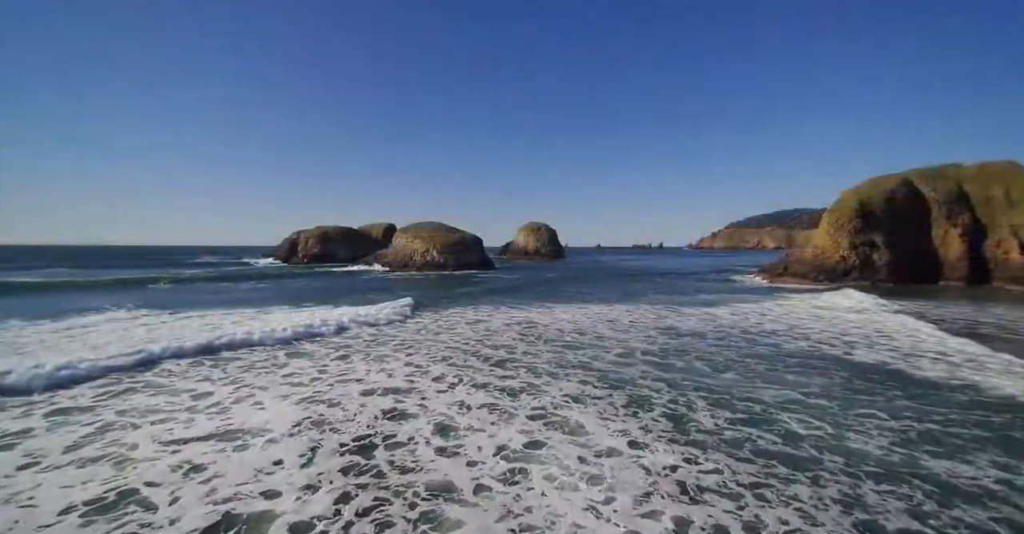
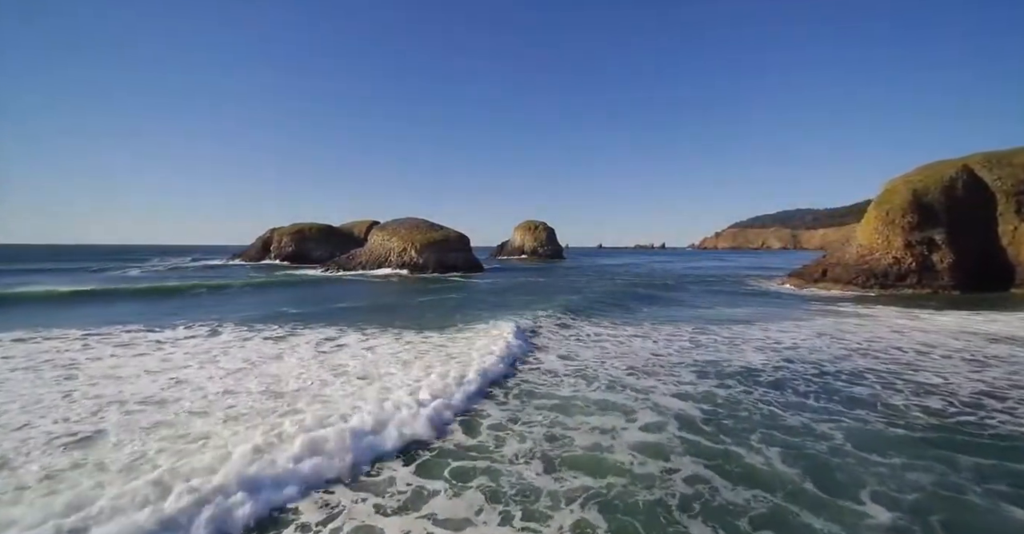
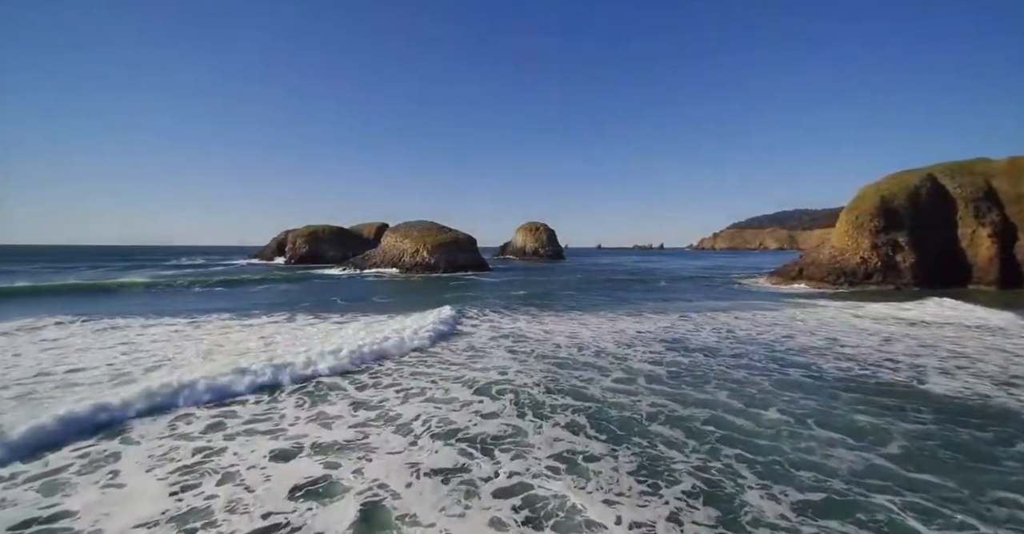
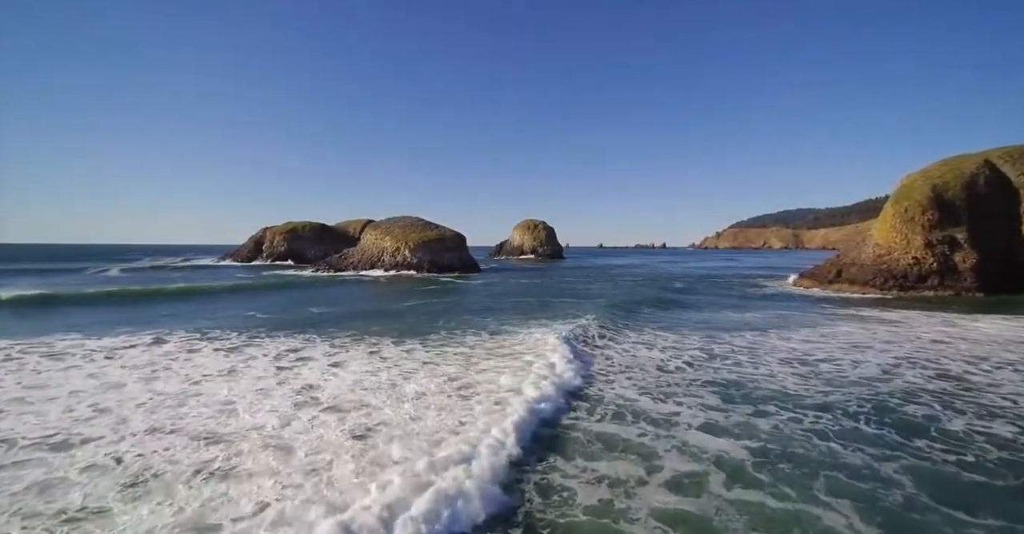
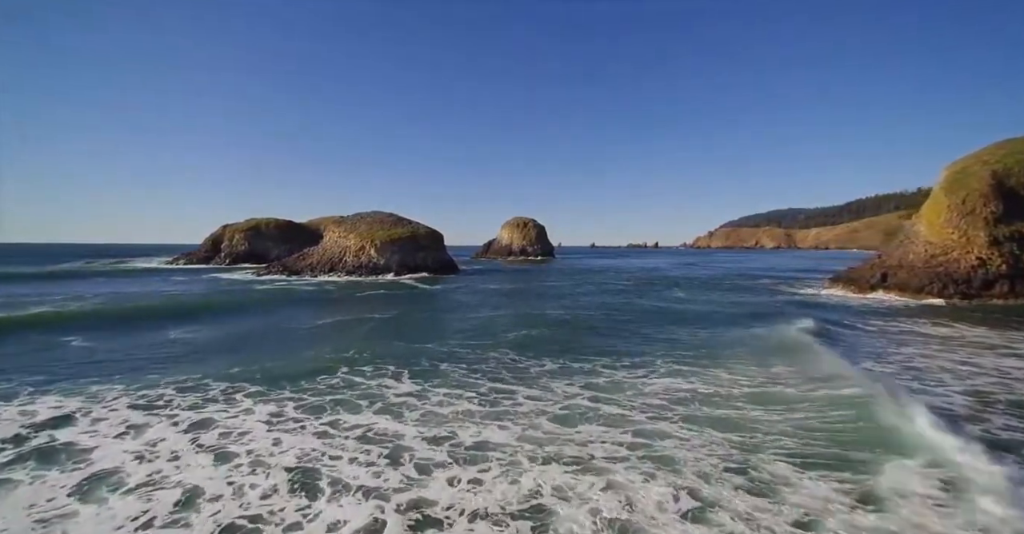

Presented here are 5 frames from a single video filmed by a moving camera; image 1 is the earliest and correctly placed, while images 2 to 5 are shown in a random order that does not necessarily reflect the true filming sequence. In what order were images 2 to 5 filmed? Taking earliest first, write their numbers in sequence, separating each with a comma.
3, 2, 4, 5
